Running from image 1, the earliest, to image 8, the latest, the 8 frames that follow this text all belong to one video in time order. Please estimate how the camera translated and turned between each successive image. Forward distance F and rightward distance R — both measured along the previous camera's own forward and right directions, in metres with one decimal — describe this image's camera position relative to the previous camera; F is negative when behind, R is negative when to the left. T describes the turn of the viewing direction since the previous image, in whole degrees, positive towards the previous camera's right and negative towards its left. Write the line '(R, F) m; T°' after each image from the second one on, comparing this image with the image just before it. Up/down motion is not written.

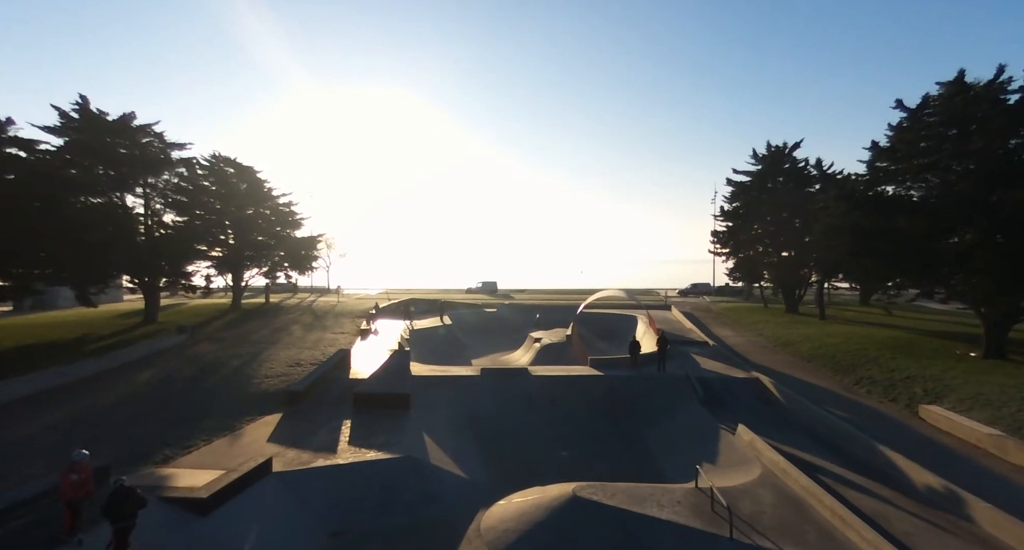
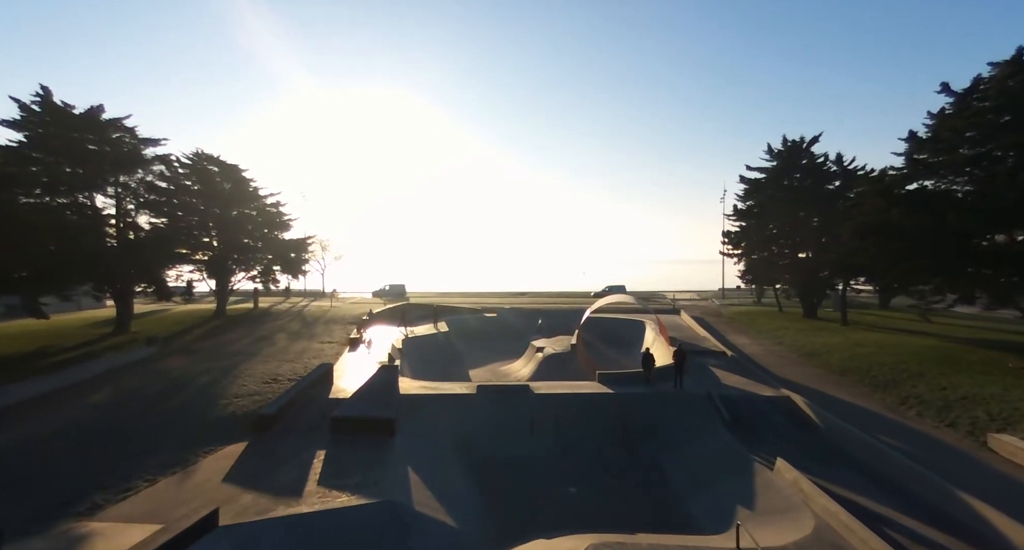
(+0.1, +2.1) m; 0°
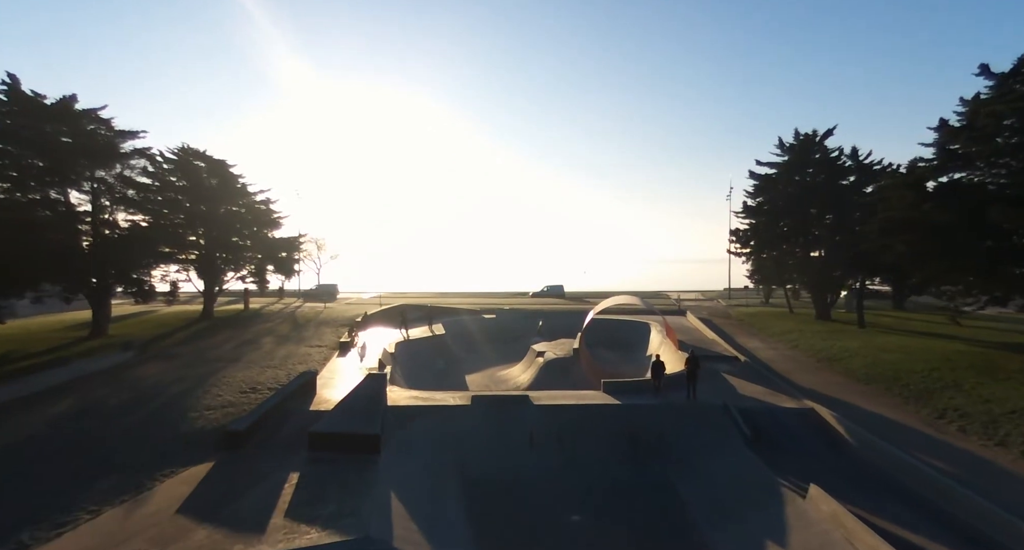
(+0.1, +1.5) m; 0°
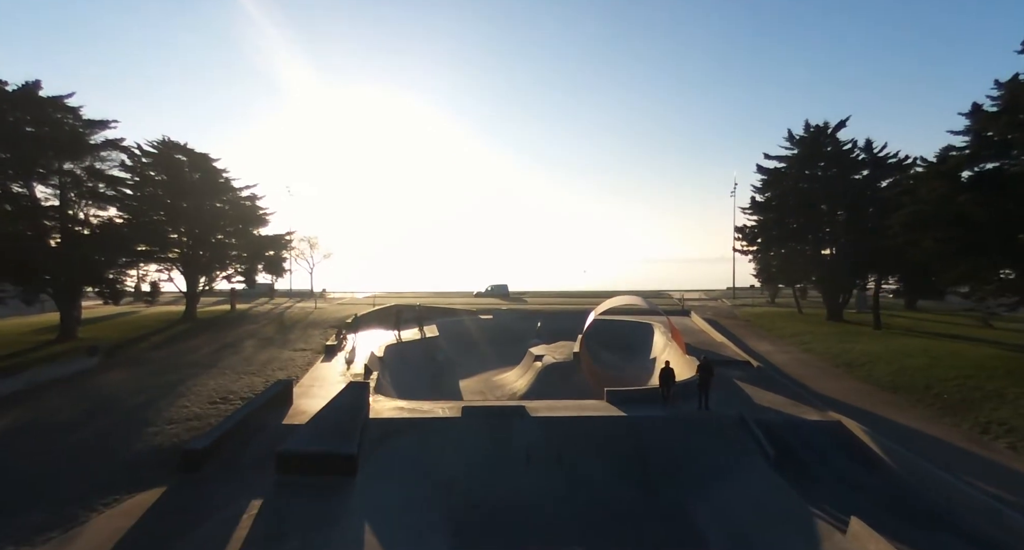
(+0.1, +1.5) m; 0°
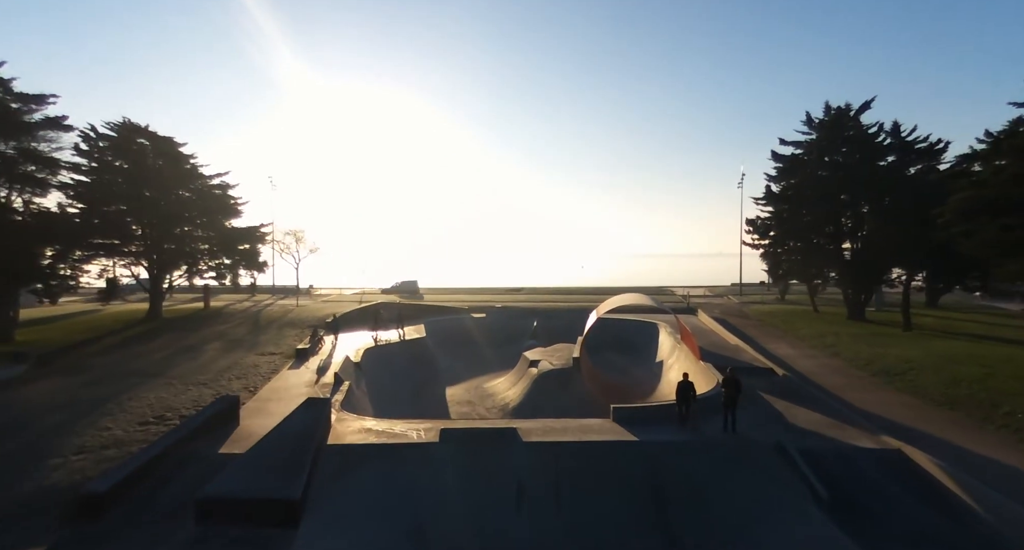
(+0.2, +2.6) m; 0°
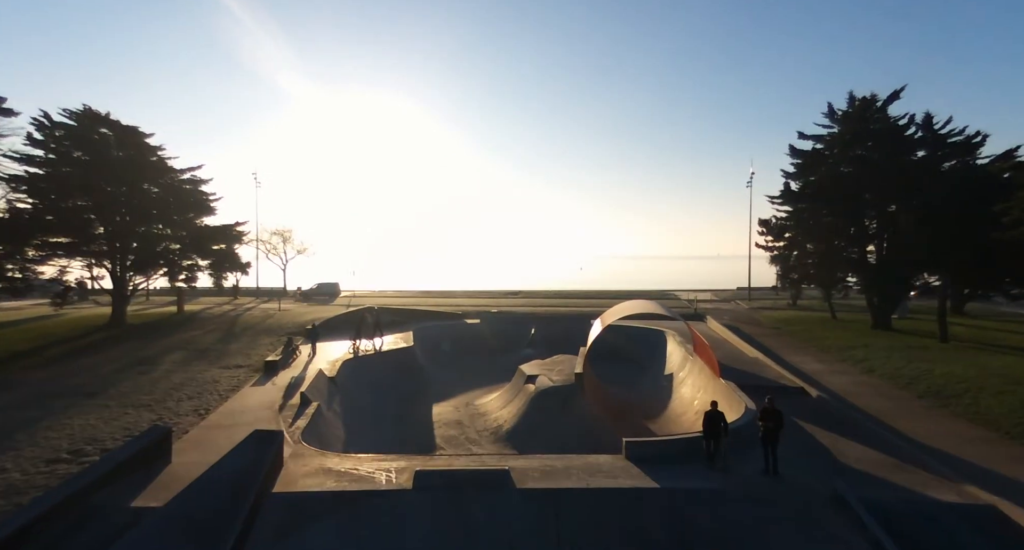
(+0.1, +2.4) m; 0°
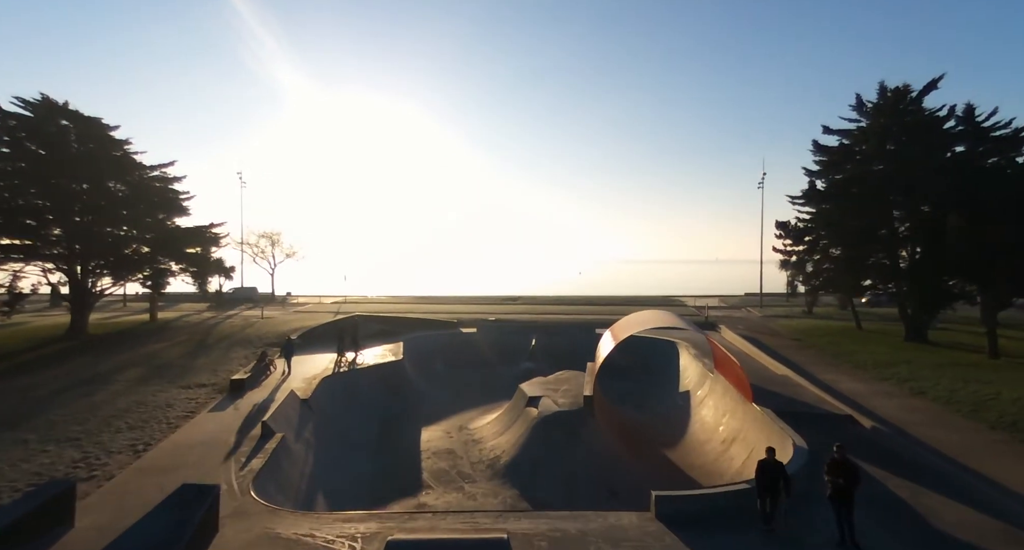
(0.0, +2.4) m; 0°
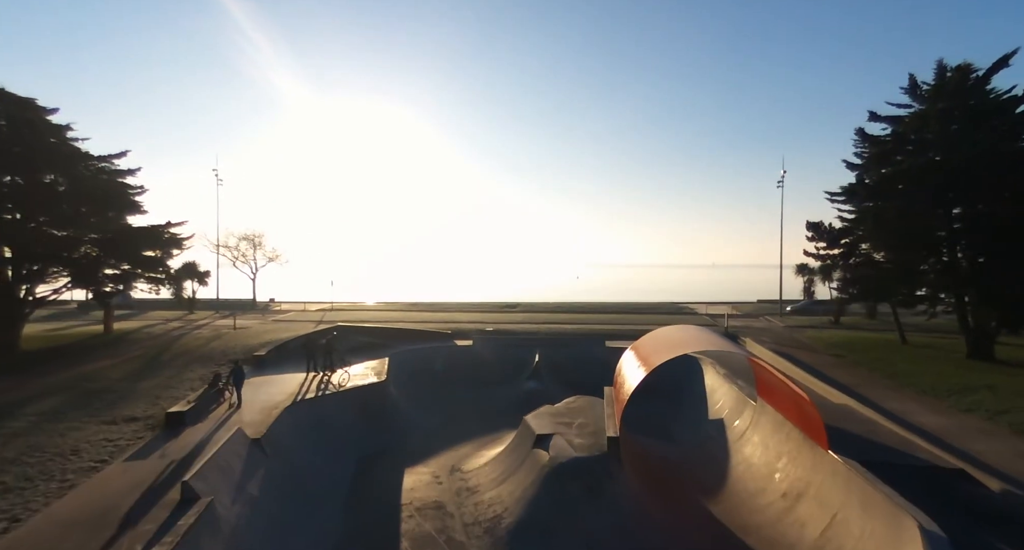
(-0.2, +3.4) m; 0°
